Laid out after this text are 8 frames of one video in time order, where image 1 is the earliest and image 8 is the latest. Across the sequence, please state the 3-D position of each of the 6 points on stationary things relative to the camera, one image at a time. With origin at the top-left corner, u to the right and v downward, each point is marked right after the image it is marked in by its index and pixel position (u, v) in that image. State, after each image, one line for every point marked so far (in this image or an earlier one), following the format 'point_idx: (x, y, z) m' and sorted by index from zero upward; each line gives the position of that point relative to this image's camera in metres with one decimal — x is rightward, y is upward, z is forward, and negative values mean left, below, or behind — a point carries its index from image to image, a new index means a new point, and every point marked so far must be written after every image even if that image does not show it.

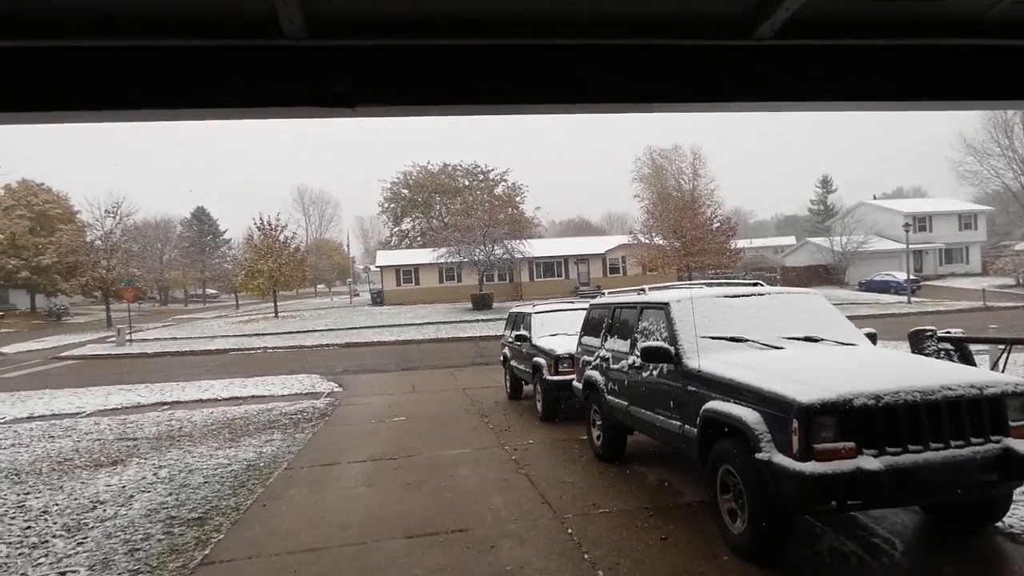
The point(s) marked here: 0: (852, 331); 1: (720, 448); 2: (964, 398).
0: (+2.6, -0.3, +4.8) m
1: (+1.3, -1.0, +3.9) m
2: (+2.5, -0.6, +3.4) m
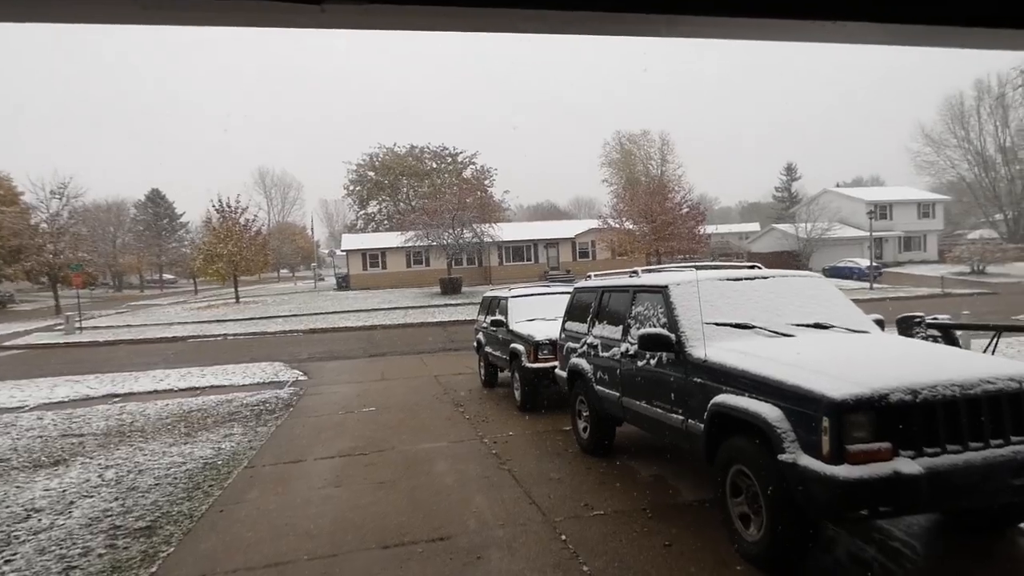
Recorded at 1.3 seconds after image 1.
0: (+2.5, -0.2, +4.5) m
1: (+1.3, -0.9, +3.5) m
2: (+2.5, -0.5, +3.1) m
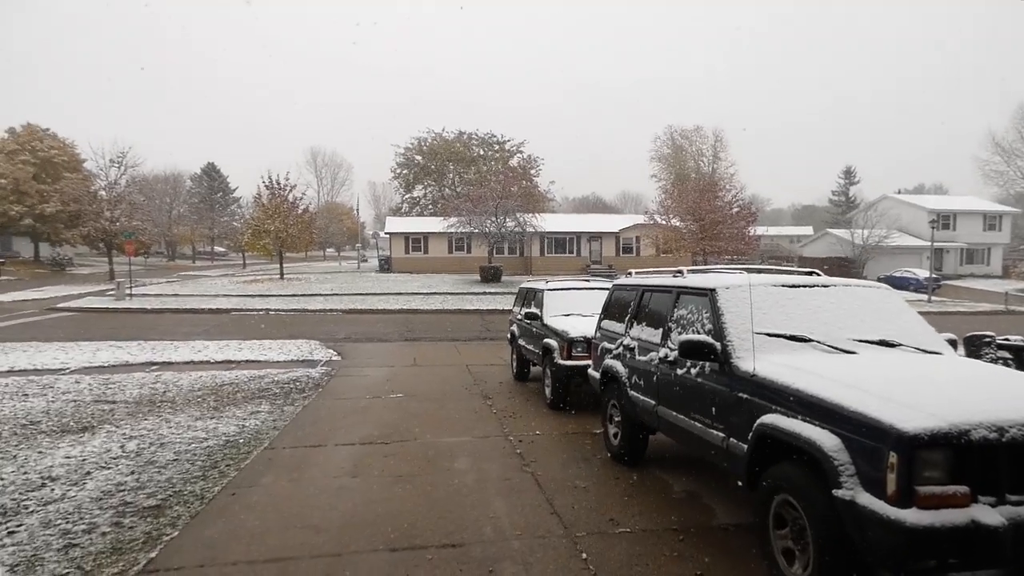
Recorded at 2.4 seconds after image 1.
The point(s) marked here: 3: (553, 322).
0: (+2.7, -0.3, +4.0) m
1: (+1.4, -1.0, +3.2) m
2: (+2.6, -0.6, +2.6) m
3: (+0.6, -0.5, +8.5) m
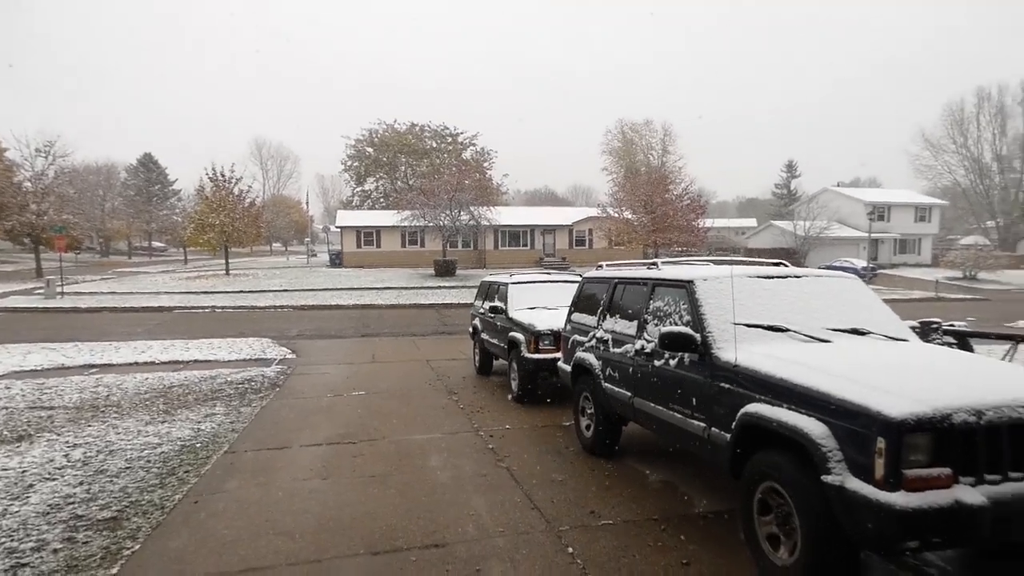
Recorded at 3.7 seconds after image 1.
0: (+2.6, -0.3, +4.1) m
1: (+1.3, -0.9, +3.2) m
2: (+2.5, -0.6, +2.7) m
3: (+0.1, -0.4, +8.4) m
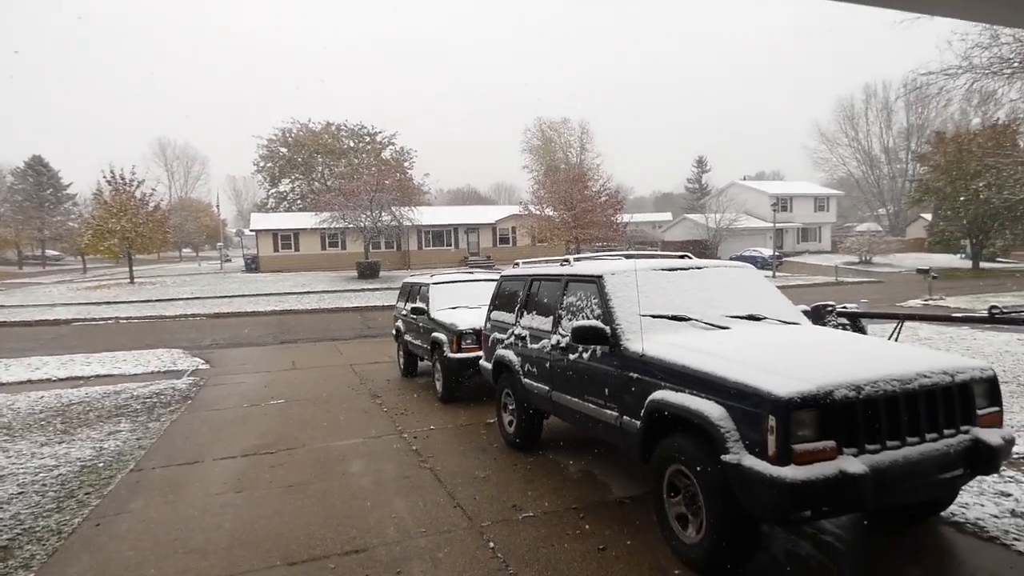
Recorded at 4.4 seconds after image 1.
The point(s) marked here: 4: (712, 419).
0: (+2.0, -0.2, +4.4) m
1: (+0.9, -0.9, +3.4) m
2: (+2.1, -0.5, +3.0) m
3: (-1.0, -0.4, +8.4) m
4: (+1.0, -0.7, +3.0) m
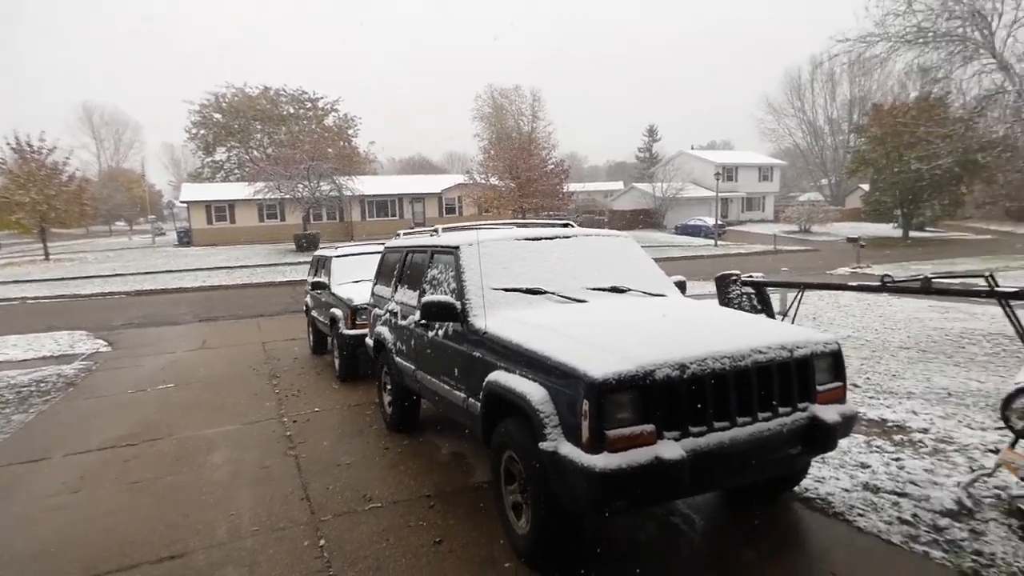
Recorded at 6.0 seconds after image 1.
0: (+1.0, 0.0, +4.2) m
1: (0.0, -0.7, +3.1) m
2: (+1.2, -0.3, +2.8) m
3: (-2.3, 0.0, +8.0) m
4: (+0.1, -0.5, +2.8) m
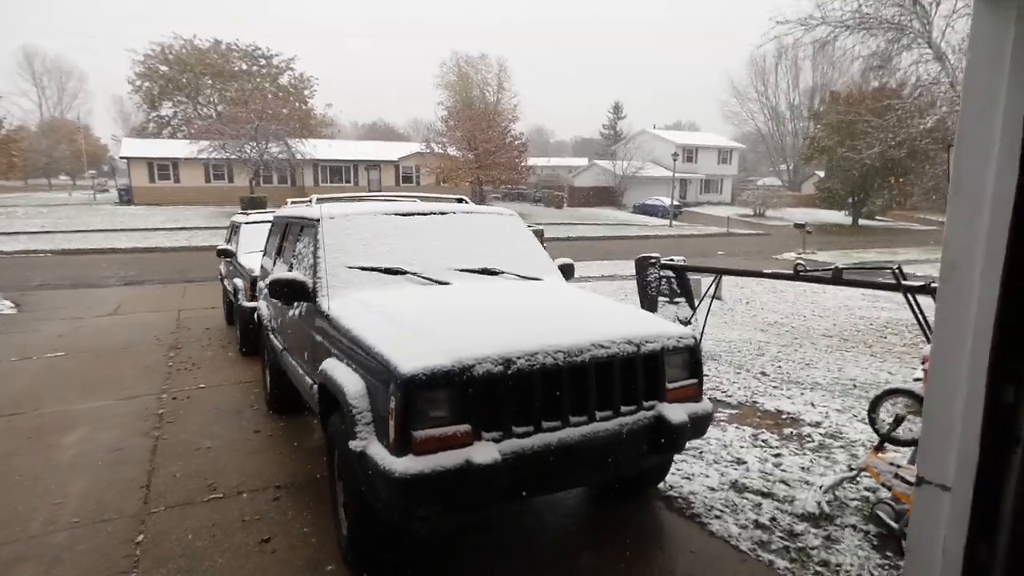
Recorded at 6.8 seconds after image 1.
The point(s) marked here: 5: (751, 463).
0: (+0.2, +0.2, +4.0) m
1: (-0.8, -0.6, +2.8) m
2: (+0.5, -0.3, +2.6) m
3: (-3.3, +0.4, +7.5) m
4: (-0.7, -0.4, +2.5) m
5: (+1.5, -1.1, +3.8) m
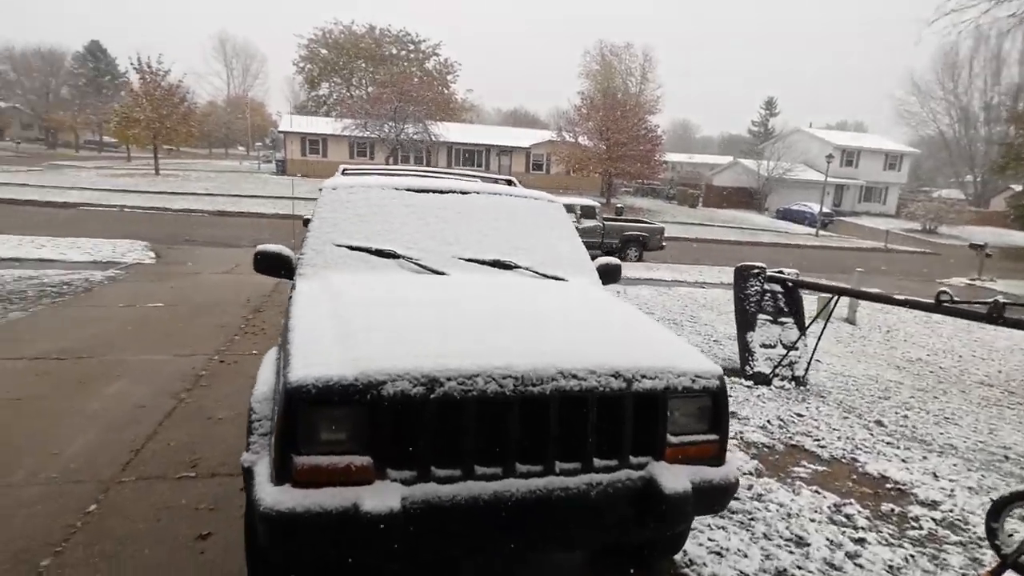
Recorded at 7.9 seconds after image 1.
0: (+0.3, +0.2, +3.3) m
1: (-1.0, -0.5, +2.4) m
2: (+0.3, -0.3, +2.0) m
3: (-2.3, +0.7, +7.5) m
4: (-0.9, -0.4, +2.1) m
5: (+1.5, -1.2, +2.9) m
